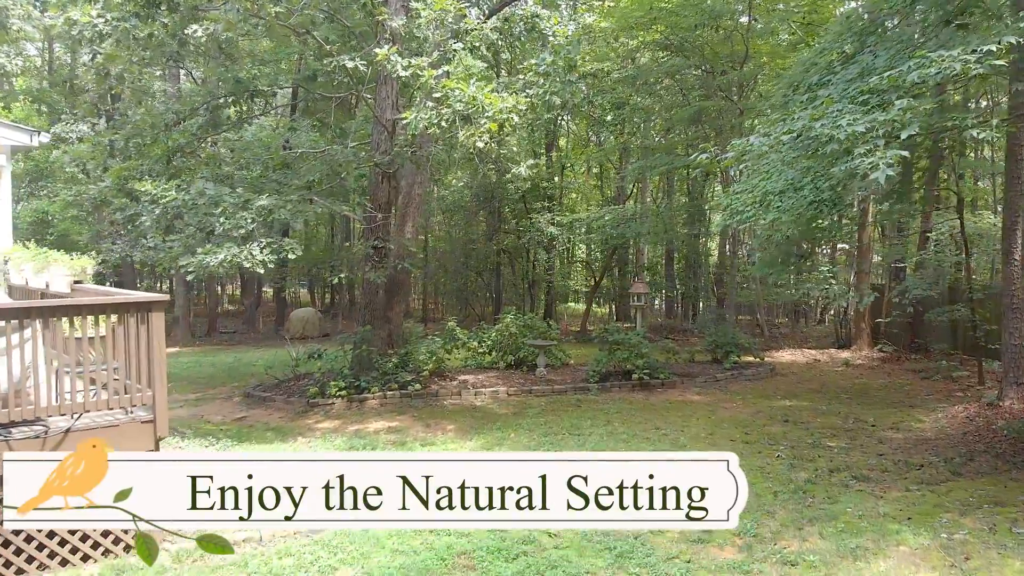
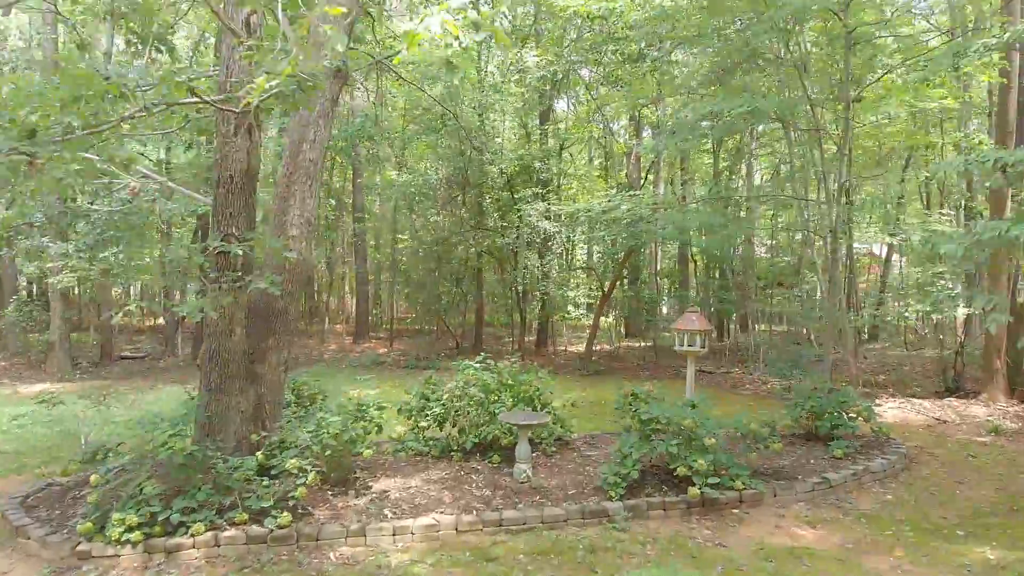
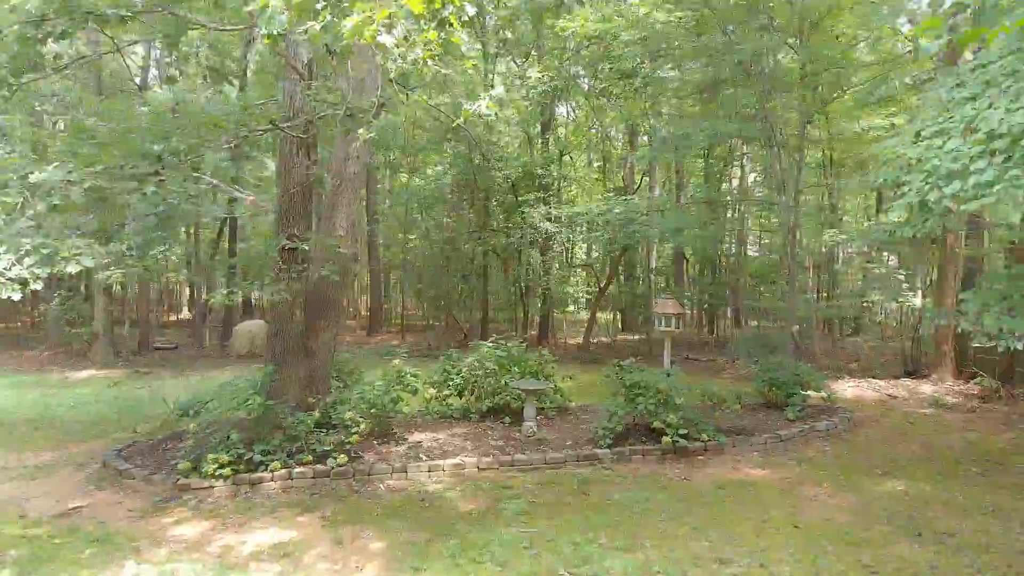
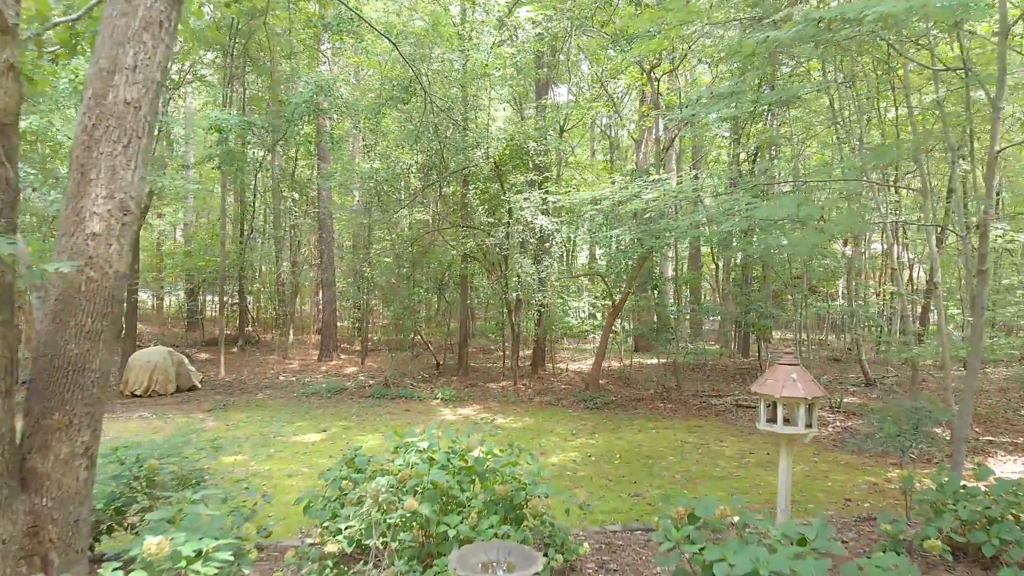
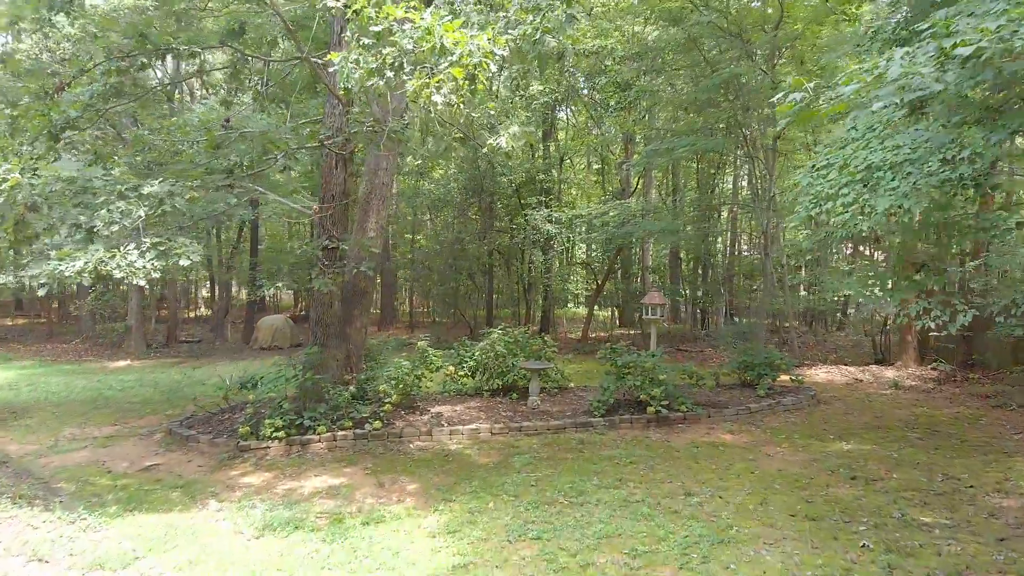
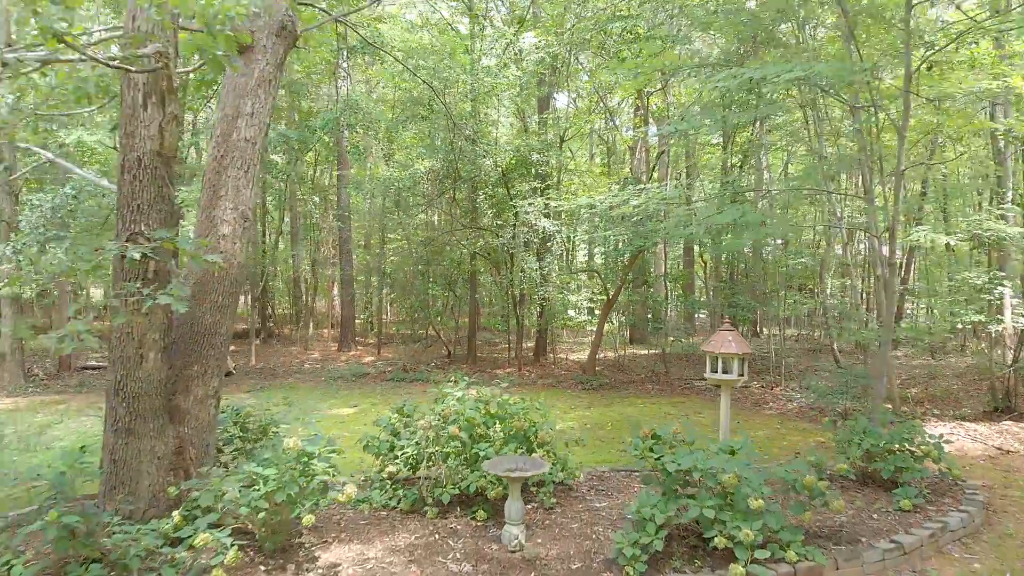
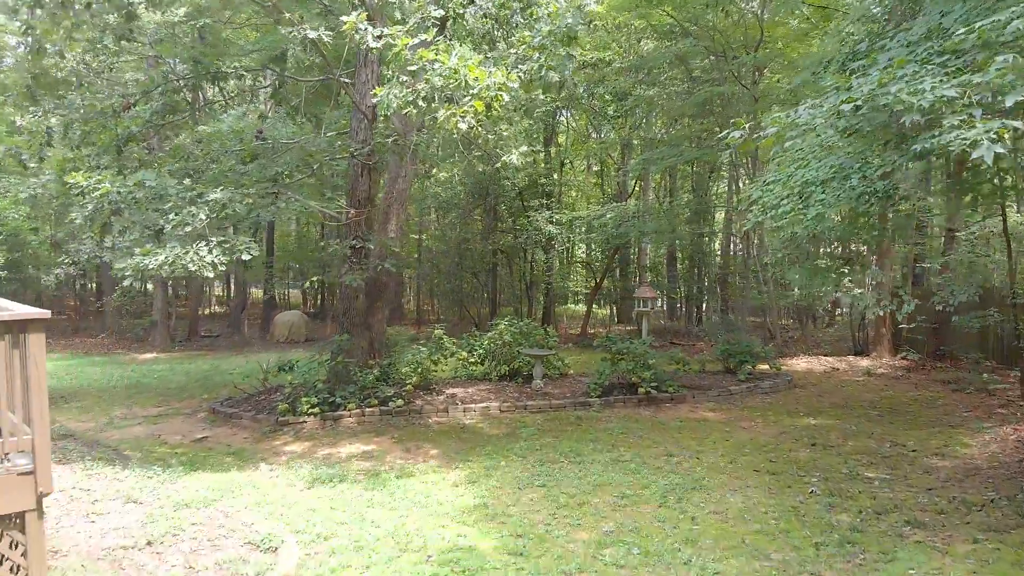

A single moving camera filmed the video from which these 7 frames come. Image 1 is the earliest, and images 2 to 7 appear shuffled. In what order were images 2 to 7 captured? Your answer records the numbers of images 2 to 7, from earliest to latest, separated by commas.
7, 5, 3, 2, 6, 4
